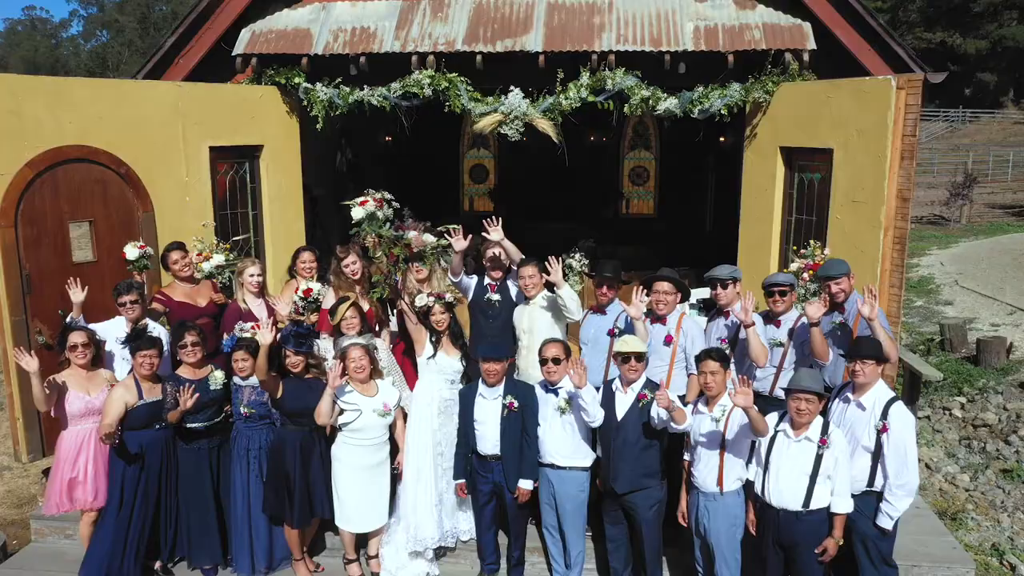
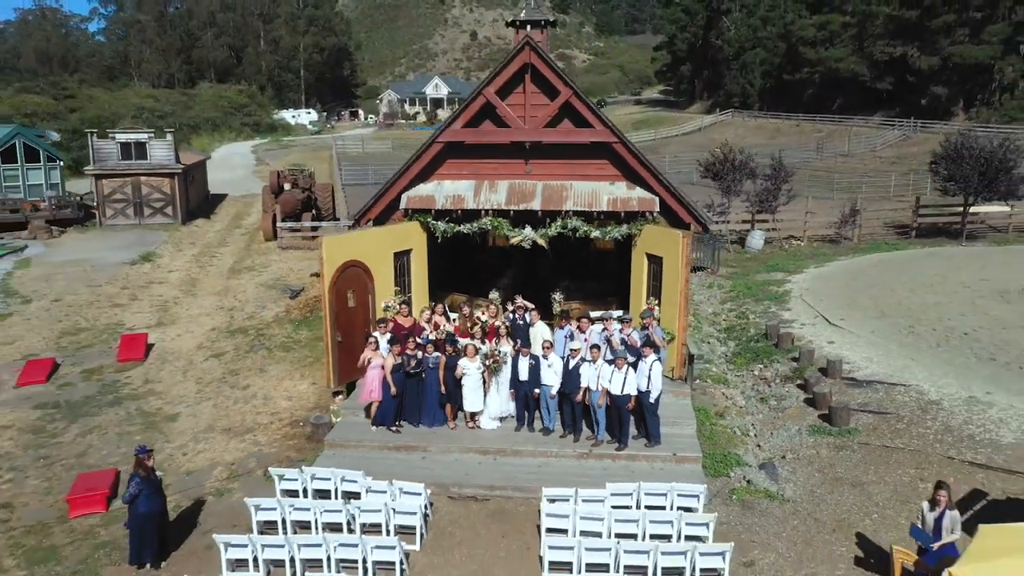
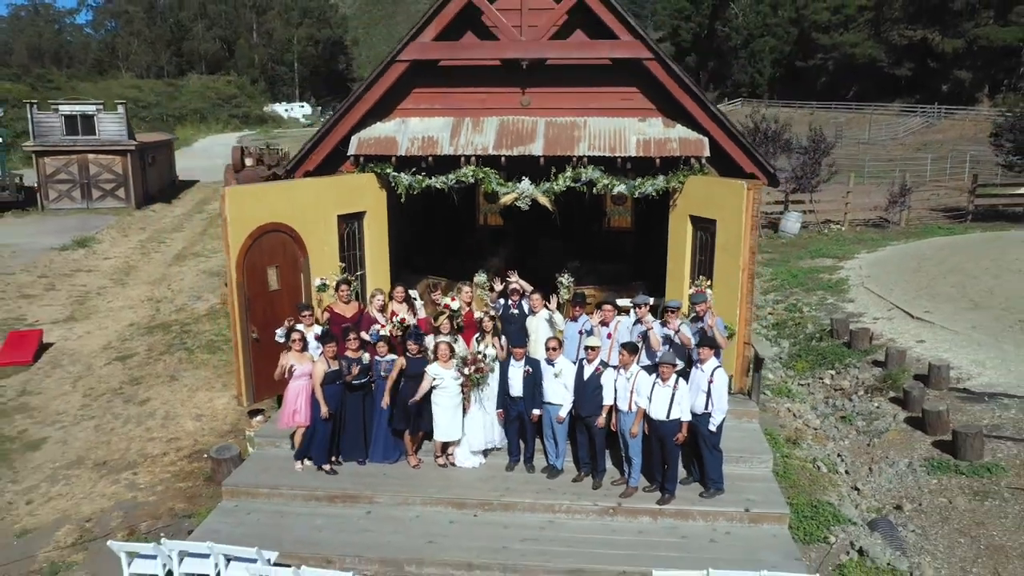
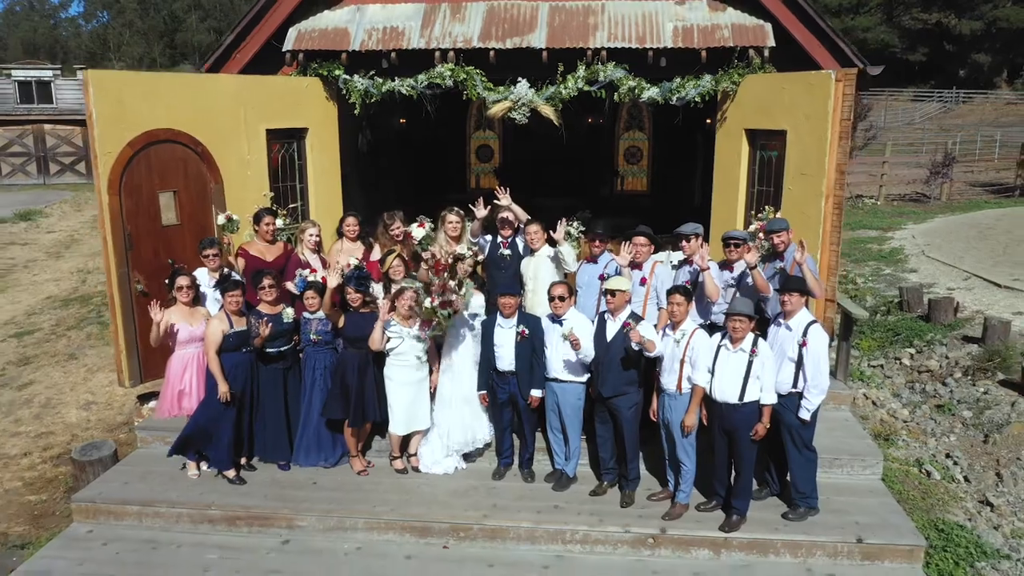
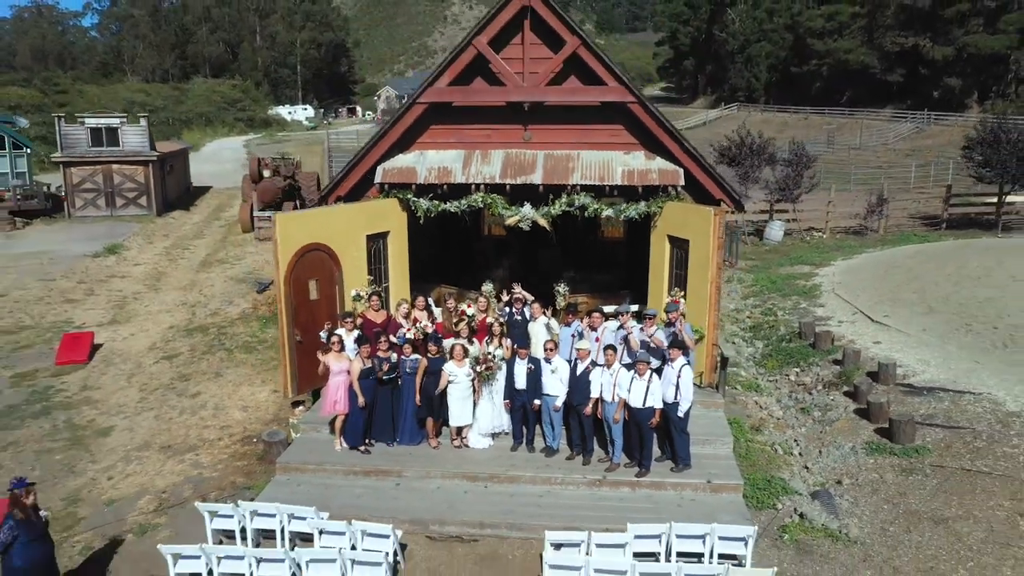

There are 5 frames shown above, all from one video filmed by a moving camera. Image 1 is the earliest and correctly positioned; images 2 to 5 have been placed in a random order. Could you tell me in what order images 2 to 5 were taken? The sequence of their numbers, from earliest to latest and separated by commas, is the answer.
4, 3, 5, 2
